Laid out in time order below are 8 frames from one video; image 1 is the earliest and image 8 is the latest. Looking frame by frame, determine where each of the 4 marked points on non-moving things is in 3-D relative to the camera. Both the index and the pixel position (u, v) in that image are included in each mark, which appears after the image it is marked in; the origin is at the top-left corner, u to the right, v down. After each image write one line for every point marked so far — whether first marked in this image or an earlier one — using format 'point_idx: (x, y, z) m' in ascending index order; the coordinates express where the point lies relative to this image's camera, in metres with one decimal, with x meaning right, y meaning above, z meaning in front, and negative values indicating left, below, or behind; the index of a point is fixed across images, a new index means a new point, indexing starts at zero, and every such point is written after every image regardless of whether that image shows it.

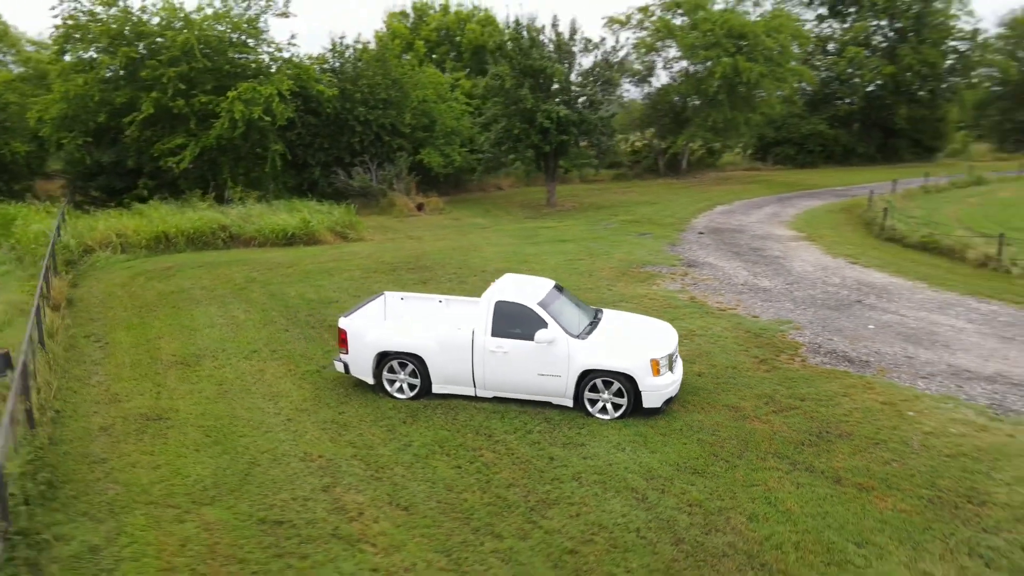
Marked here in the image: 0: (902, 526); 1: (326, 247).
0: (+3.2, -1.9, +6.1) m
1: (-4.2, +0.9, +17.1) m
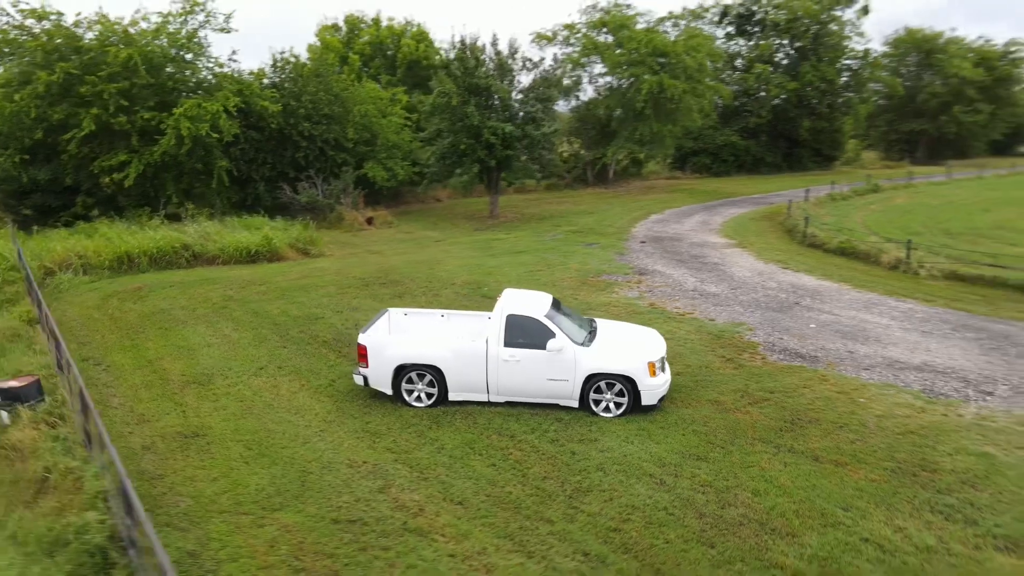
0: (+3.6, -2.0, +7.4) m
1: (-5.1, +0.5, +17.5) m
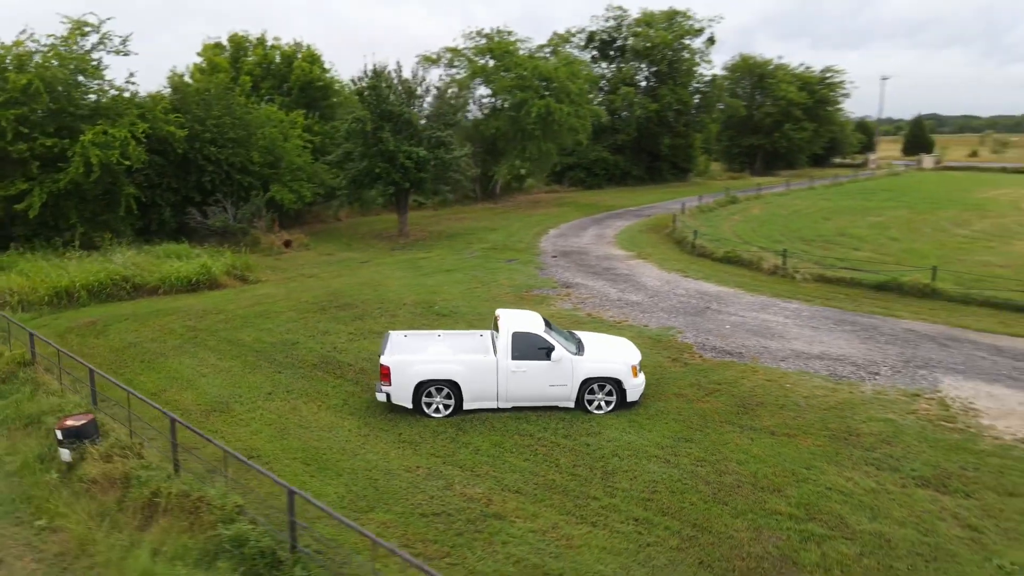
0: (+4.0, -2.1, +9.7) m
1: (-6.6, -0.1, +17.9) m
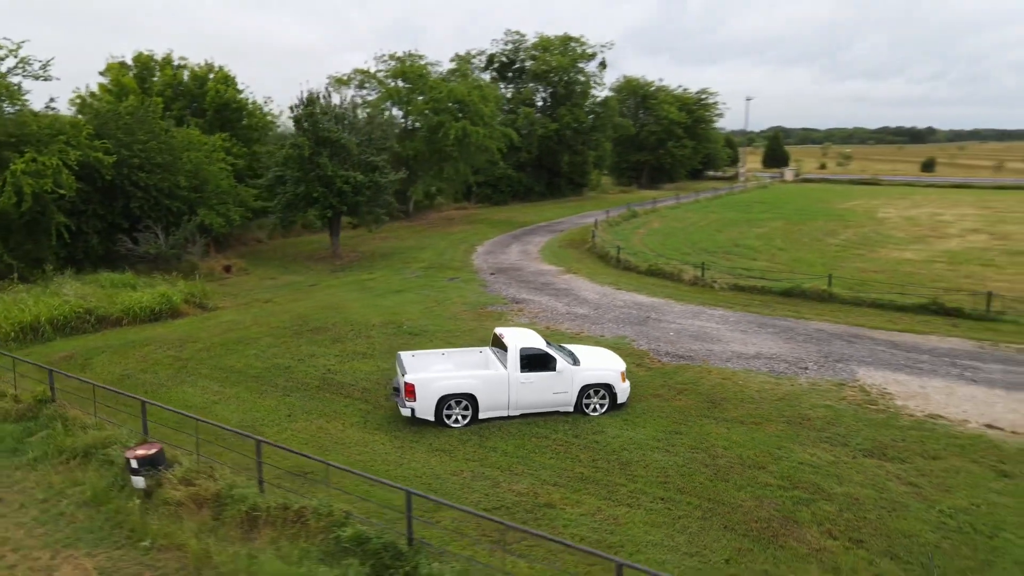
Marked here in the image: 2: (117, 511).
0: (+4.3, -2.3, +11.8) m
1: (-7.5, -0.8, +18.2) m
2: (-4.8, -2.7, +9.2) m
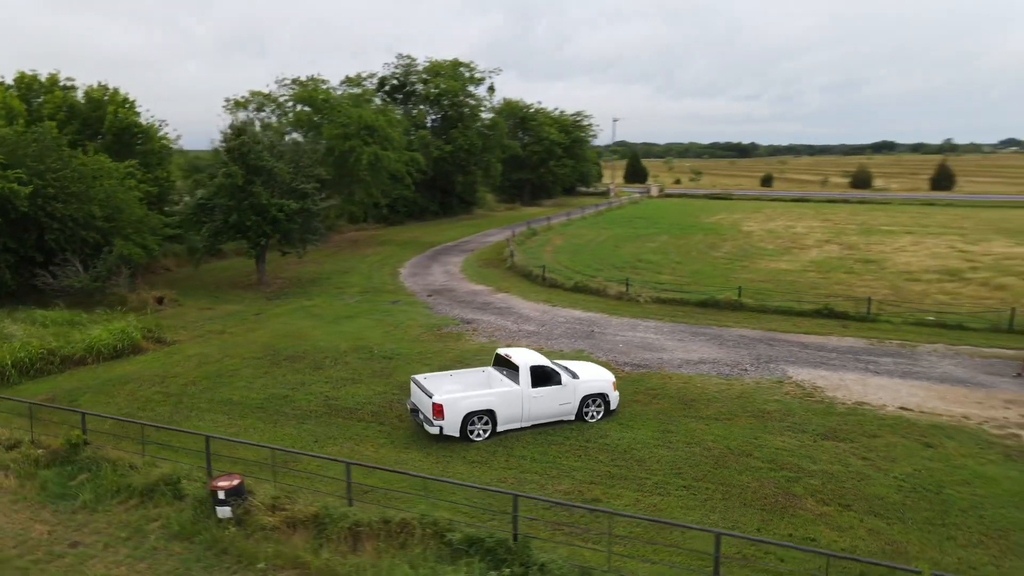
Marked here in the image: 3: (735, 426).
0: (+4.6, -2.6, +14.1) m
1: (-8.3, -1.6, +18.1) m
2: (-3.9, -3.3, +9.7) m
3: (+4.2, -2.6, +14.2) m
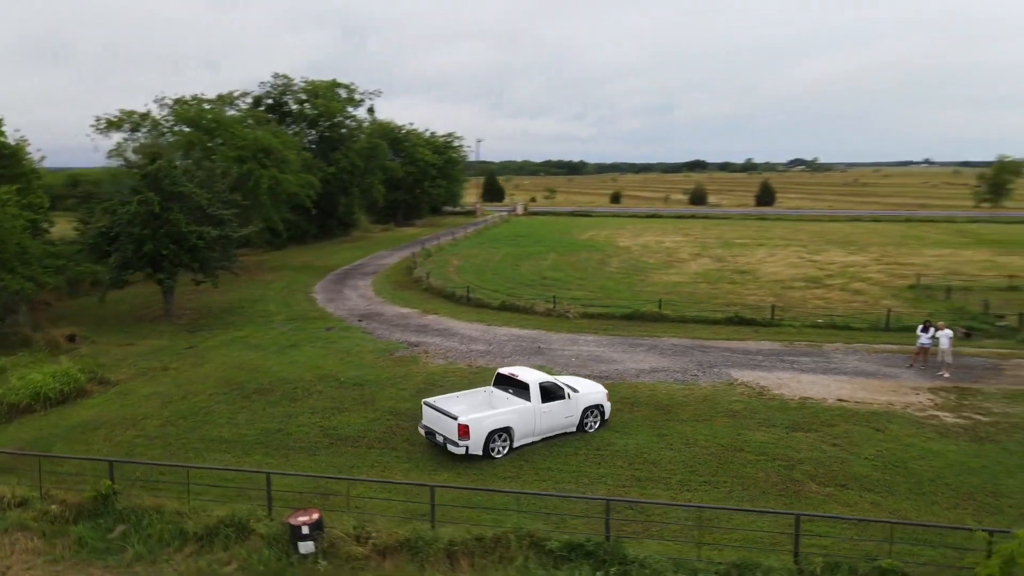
0: (+4.7, -2.9, +15.8) m
1: (-8.9, -2.4, +17.0) m
2: (-2.6, -3.7, +9.7) m
3: (+4.3, -2.9, +15.8) m
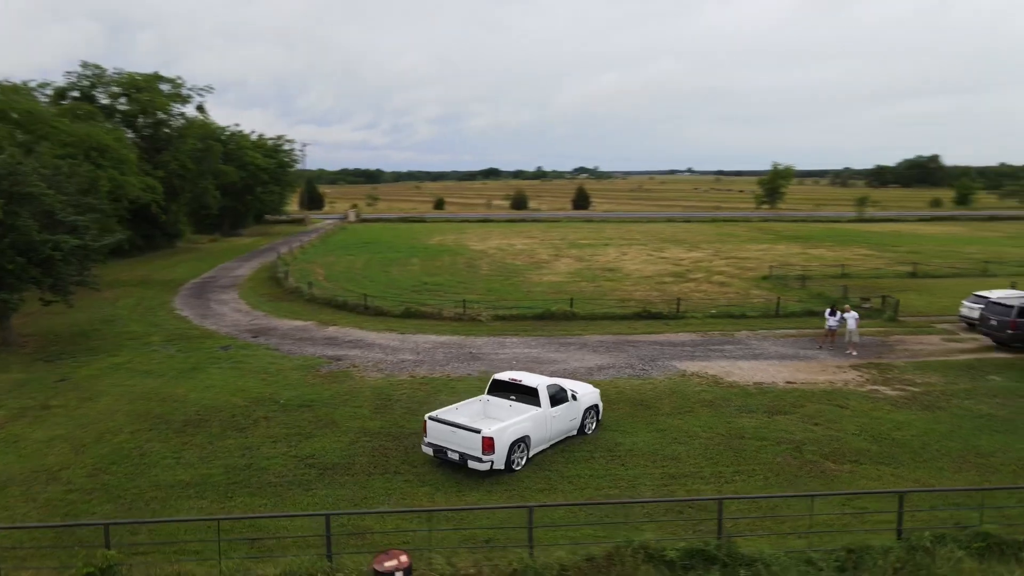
0: (+4.4, -2.7, +15.9) m
1: (-9.0, -2.8, +13.5) m
2: (-1.0, -3.7, +8.1) m
3: (+4.0, -2.7, +15.8) m
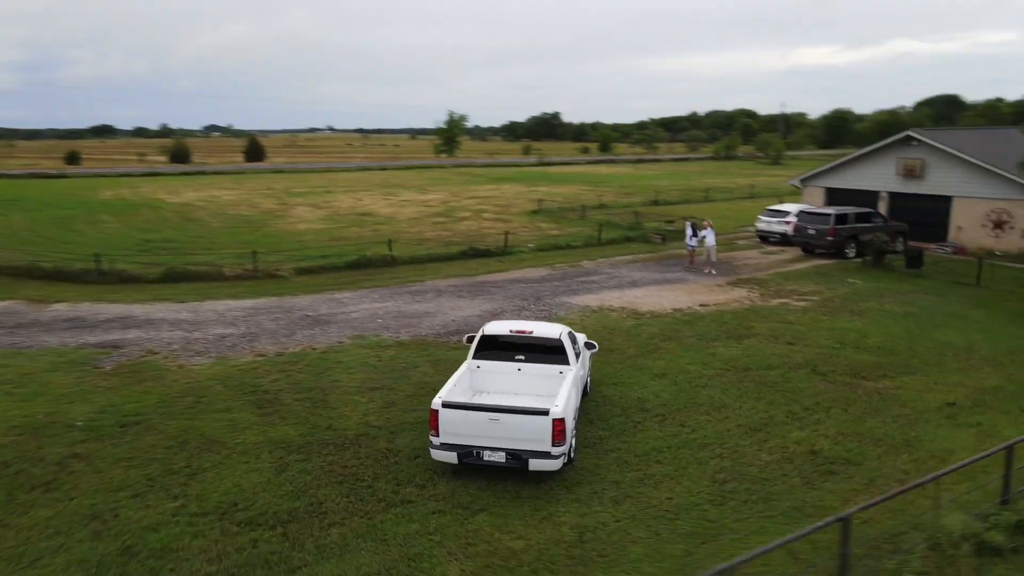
0: (+3.1, -1.1, +13.3) m
1: (-7.7, -2.5, +5.2) m
2: (+1.9, -2.8, +4.0) m
3: (+2.8, -1.1, +13.0) m
